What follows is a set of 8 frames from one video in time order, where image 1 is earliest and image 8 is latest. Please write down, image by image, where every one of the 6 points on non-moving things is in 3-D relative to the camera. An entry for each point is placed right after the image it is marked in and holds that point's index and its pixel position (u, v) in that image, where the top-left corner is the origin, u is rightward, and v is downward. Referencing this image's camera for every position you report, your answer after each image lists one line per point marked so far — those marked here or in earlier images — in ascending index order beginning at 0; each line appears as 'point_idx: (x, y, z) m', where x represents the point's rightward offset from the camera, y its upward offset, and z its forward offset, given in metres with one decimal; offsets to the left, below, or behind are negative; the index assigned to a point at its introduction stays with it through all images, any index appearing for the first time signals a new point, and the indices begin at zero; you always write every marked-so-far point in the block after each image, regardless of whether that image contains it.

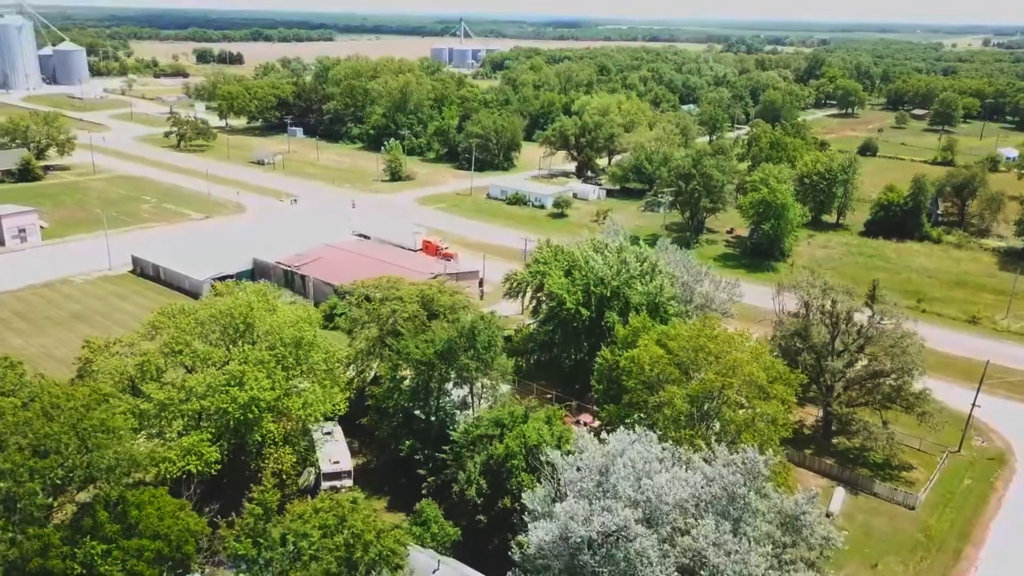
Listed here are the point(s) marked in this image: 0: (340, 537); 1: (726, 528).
0: (-3.5, -5.1, +16.8) m
1: (+4.4, -5.0, +16.9) m
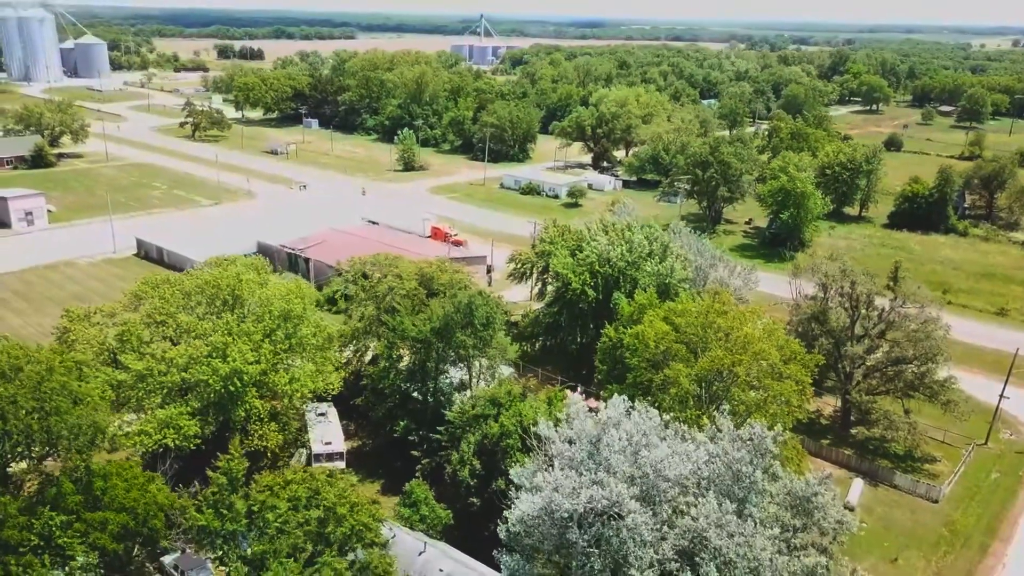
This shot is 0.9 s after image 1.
0: (-3.8, -4.3, +15.6) m
1: (+4.1, -4.2, +15.4) m
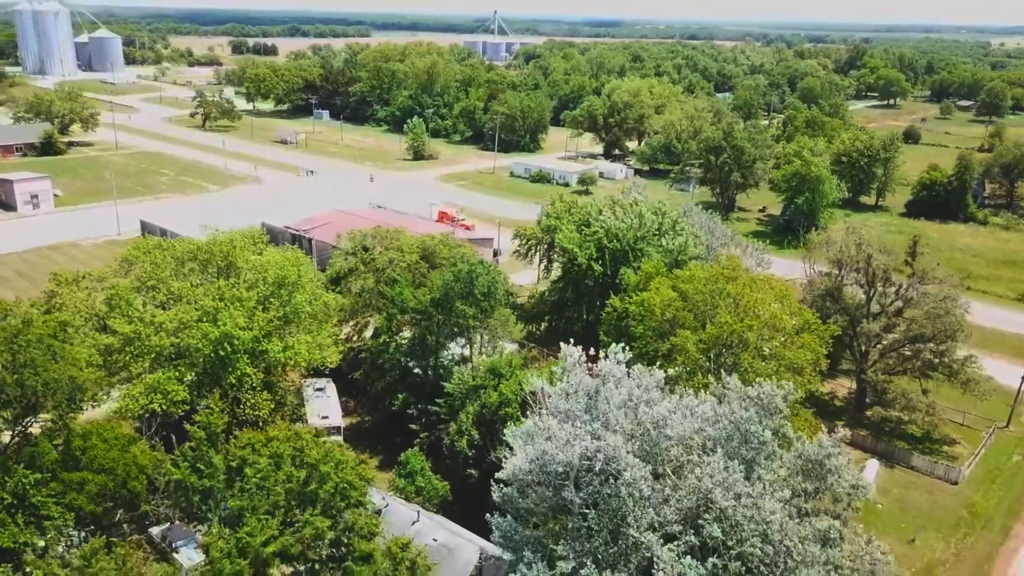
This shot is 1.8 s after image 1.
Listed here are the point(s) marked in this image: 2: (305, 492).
0: (-4.0, -3.3, +14.8) m
1: (+4.0, -3.2, +14.5) m
2: (-3.7, -3.6, +14.6) m
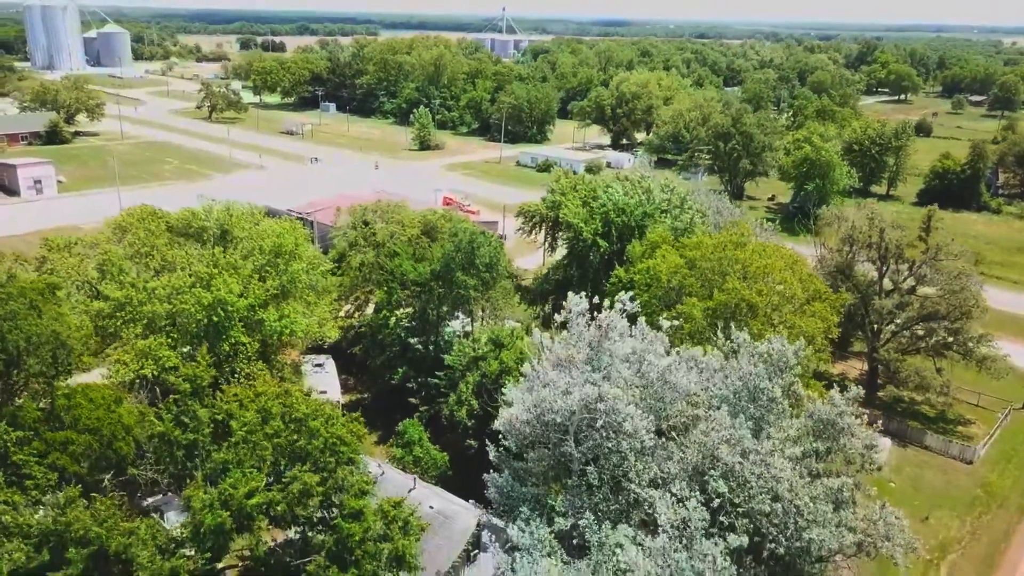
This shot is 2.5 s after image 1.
0: (-4.0, -2.3, +14.2) m
1: (+3.9, -2.3, +13.8) m
2: (-3.8, -2.7, +14.0) m
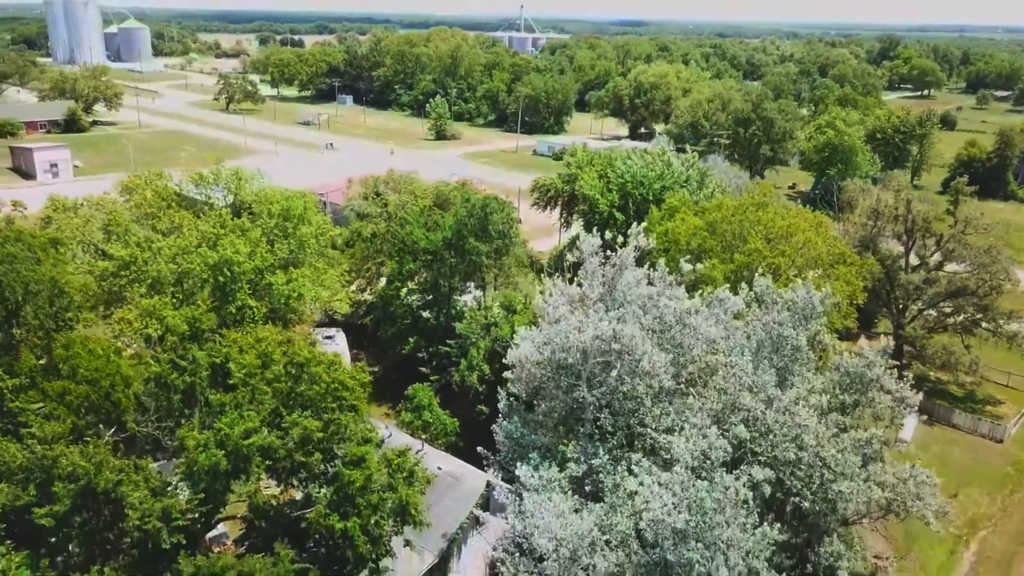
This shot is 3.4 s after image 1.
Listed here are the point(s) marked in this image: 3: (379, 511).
0: (-3.8, -1.3, +13.6) m
1: (+4.1, -1.4, +13.1) m
2: (-3.6, -1.7, +13.4) m
3: (-2.1, -3.6, +13.1) m
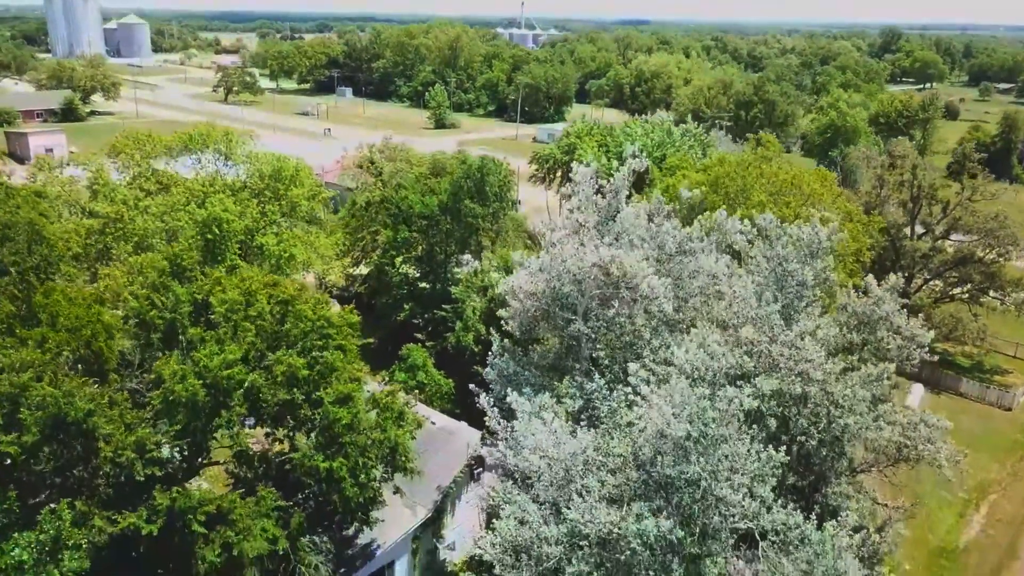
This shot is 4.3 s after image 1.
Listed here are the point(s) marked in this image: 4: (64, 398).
0: (-3.9, -0.3, +13.0) m
1: (+4.0, -0.3, +12.6) m
2: (-3.7, -0.6, +12.8) m
3: (-2.2, -2.5, +12.5) m
4: (-5.8, -1.4, +10.6) m
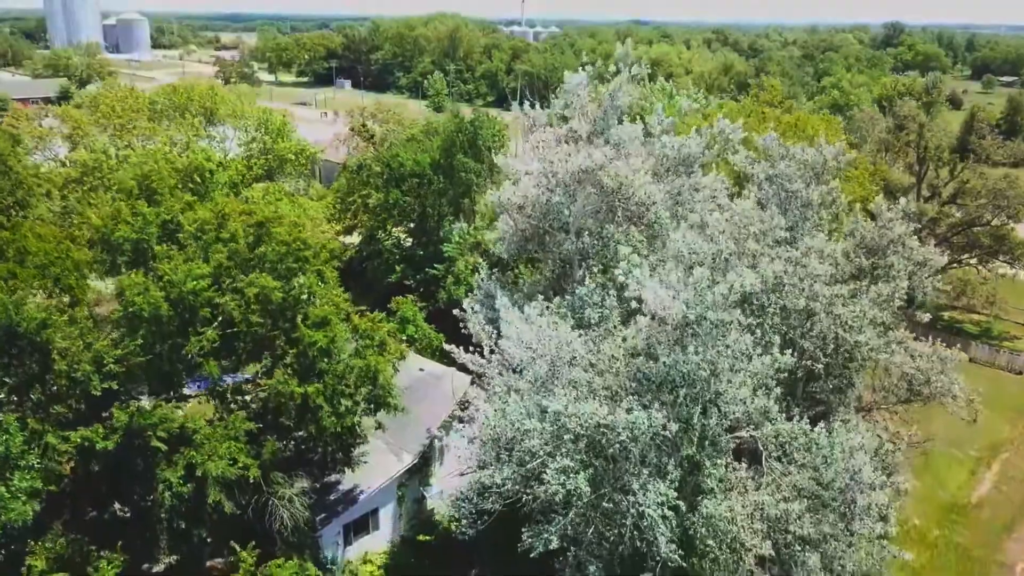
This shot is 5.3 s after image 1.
0: (-4.1, +0.9, +12.3) m
1: (+3.8, +0.9, +11.8) m
2: (-3.9, +0.6, +12.1) m
3: (-2.4, -1.3, +11.8) m
4: (-6.0, -0.2, +9.9) m
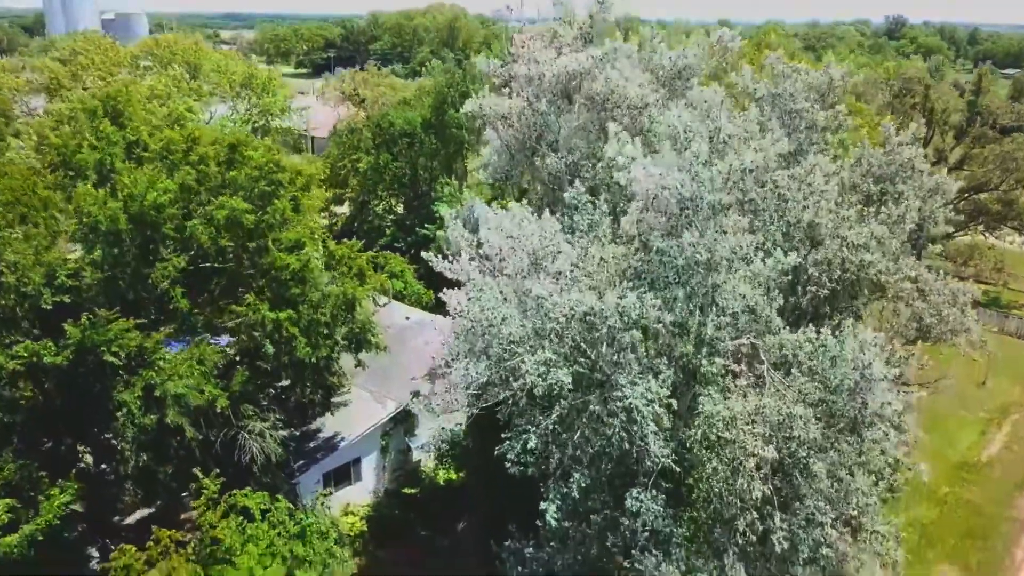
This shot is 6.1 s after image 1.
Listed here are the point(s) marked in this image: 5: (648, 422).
0: (-4.3, +2.0, +11.6) m
1: (+3.6, +2.0, +11.1) m
2: (-4.1, +1.6, +11.4) m
3: (-2.6, -0.3, +11.1) m
4: (-6.2, +0.8, +9.2) m
5: (+1.2, -1.1, +6.9) m
